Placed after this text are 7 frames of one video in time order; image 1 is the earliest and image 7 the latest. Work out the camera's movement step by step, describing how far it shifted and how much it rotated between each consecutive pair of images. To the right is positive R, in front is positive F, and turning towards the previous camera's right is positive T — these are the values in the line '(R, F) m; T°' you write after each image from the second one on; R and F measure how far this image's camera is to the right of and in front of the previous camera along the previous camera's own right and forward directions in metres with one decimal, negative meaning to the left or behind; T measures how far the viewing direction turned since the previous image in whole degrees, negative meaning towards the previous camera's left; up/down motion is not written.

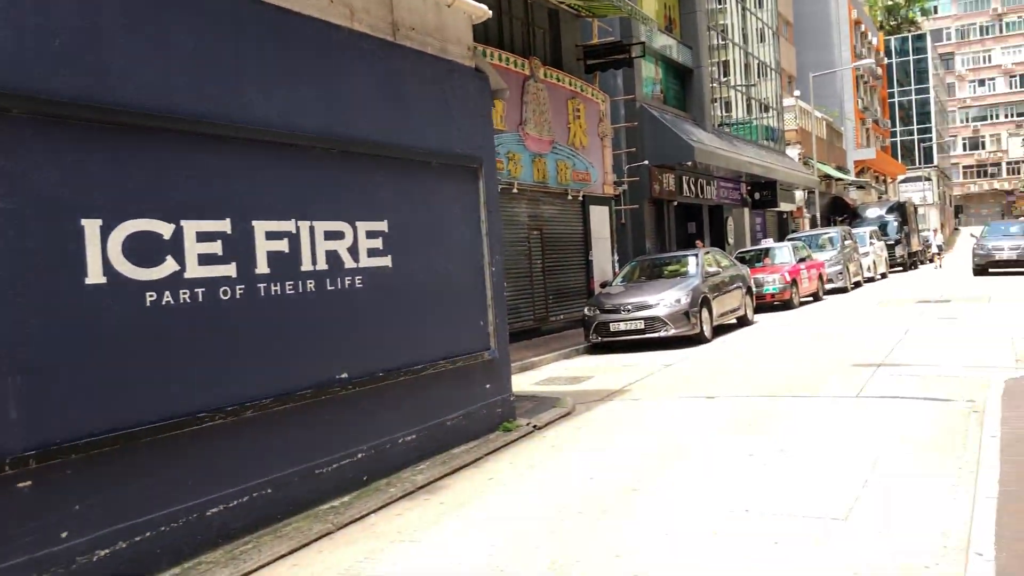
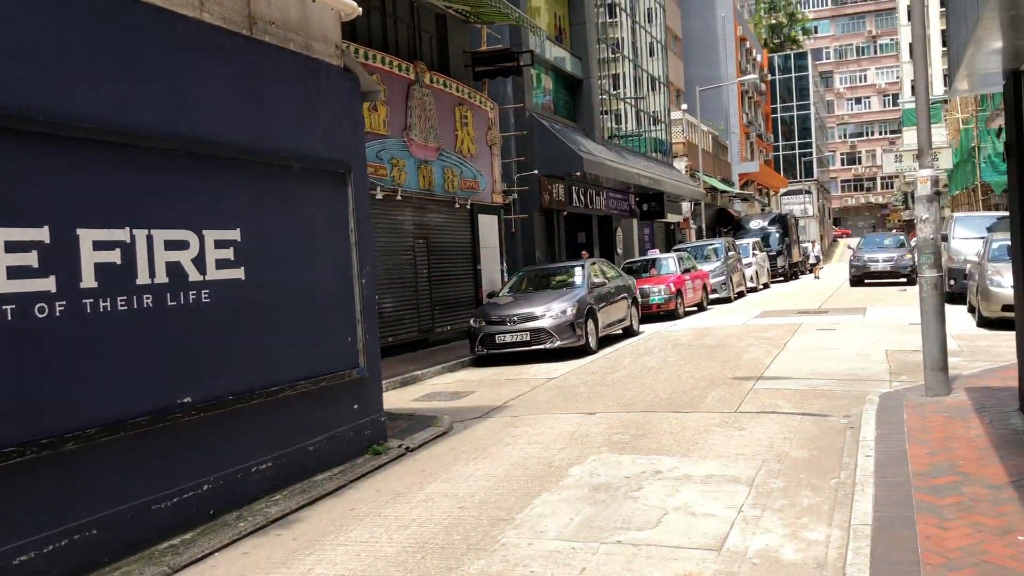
(+0.2, +0.4) m; +6°
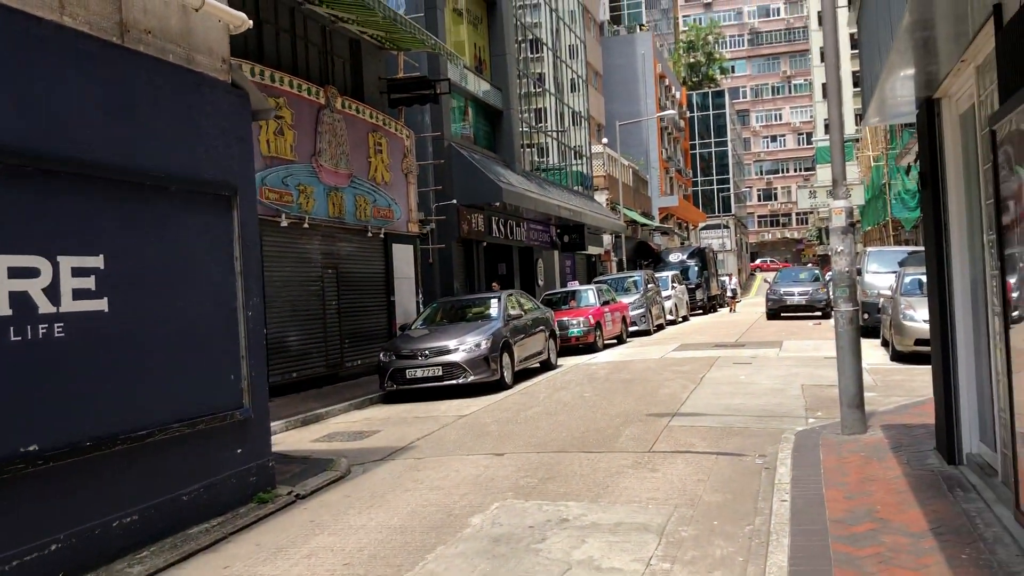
(+0.2, +0.5) m; +5°
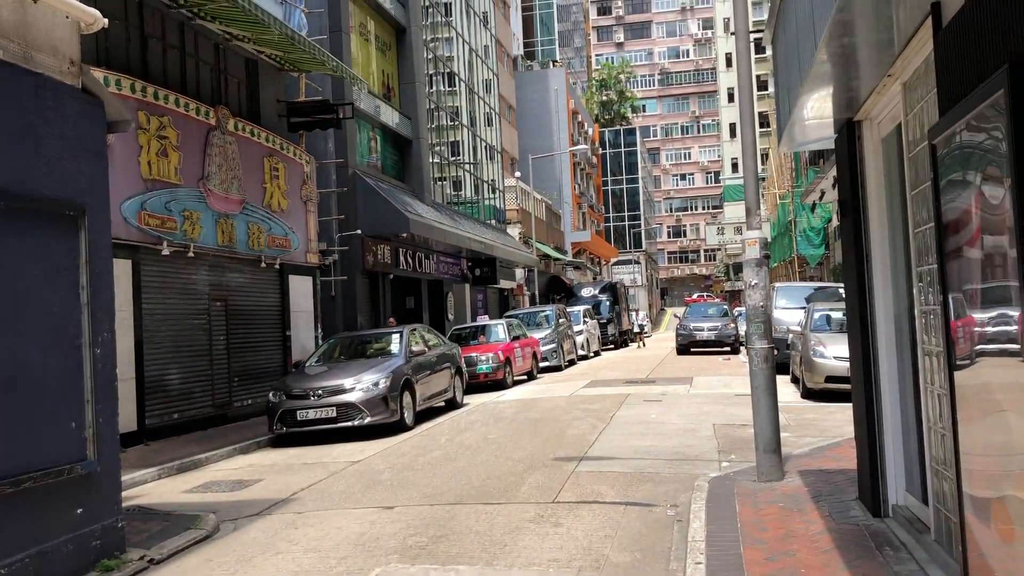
(+0.2, +0.7) m; +5°
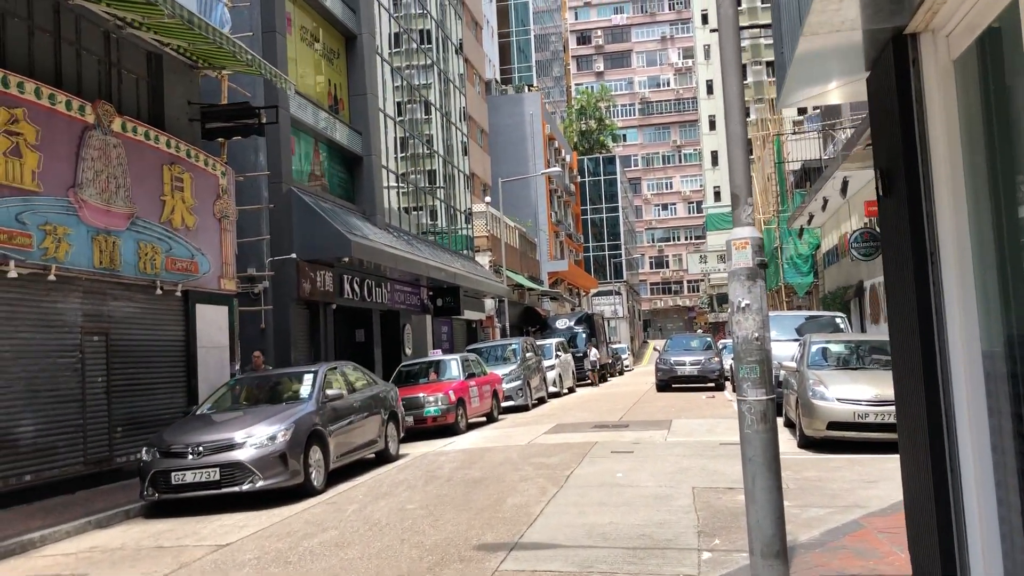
(+0.6, +2.4) m; +1°
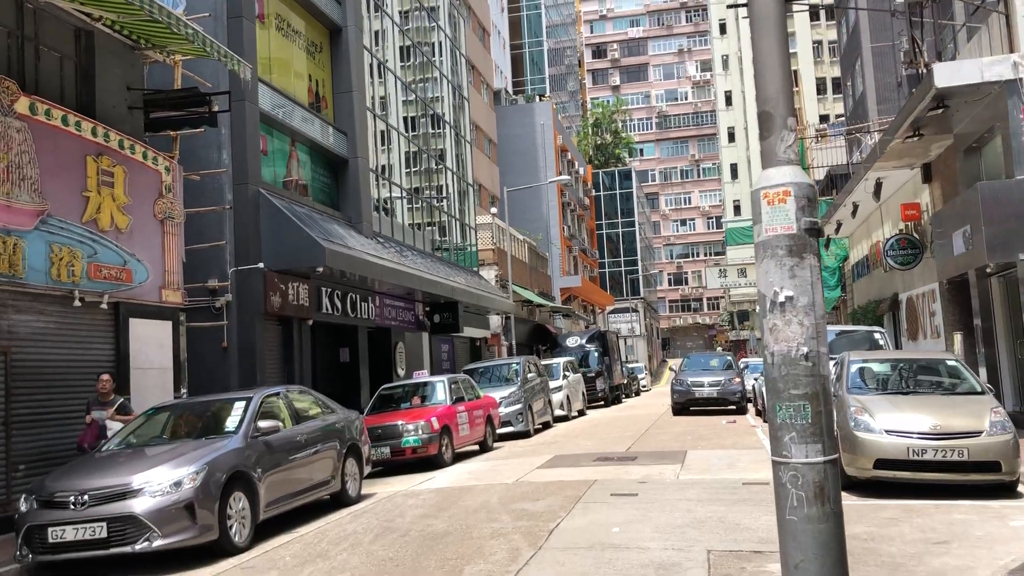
(+0.5, +2.1) m; -1°
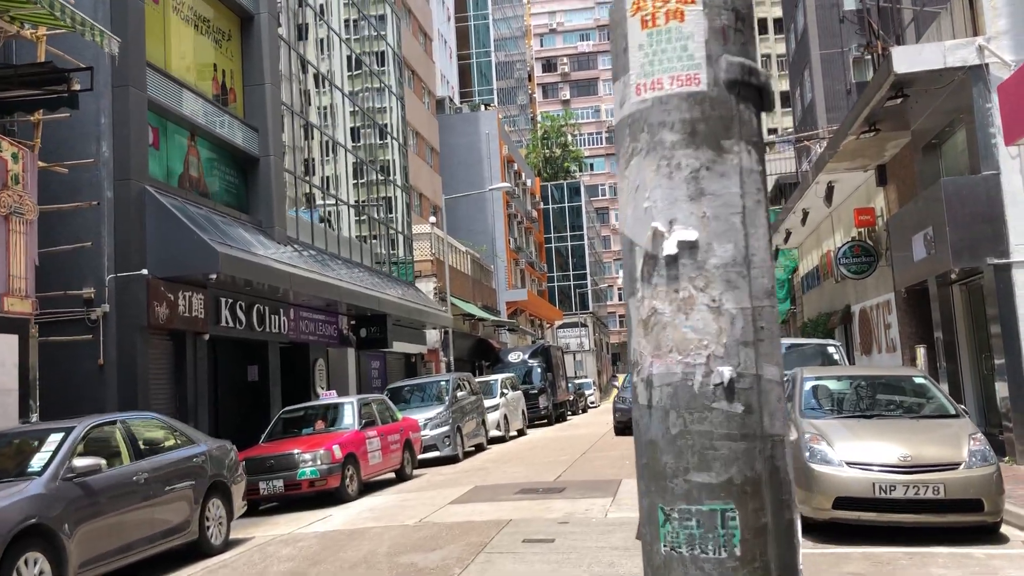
(+0.6, +1.7) m; +3°
